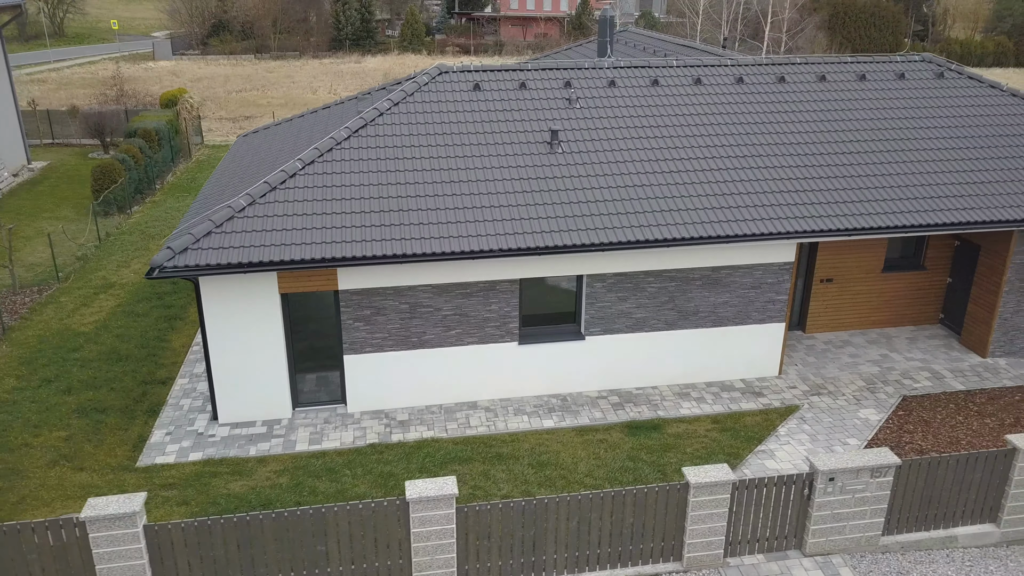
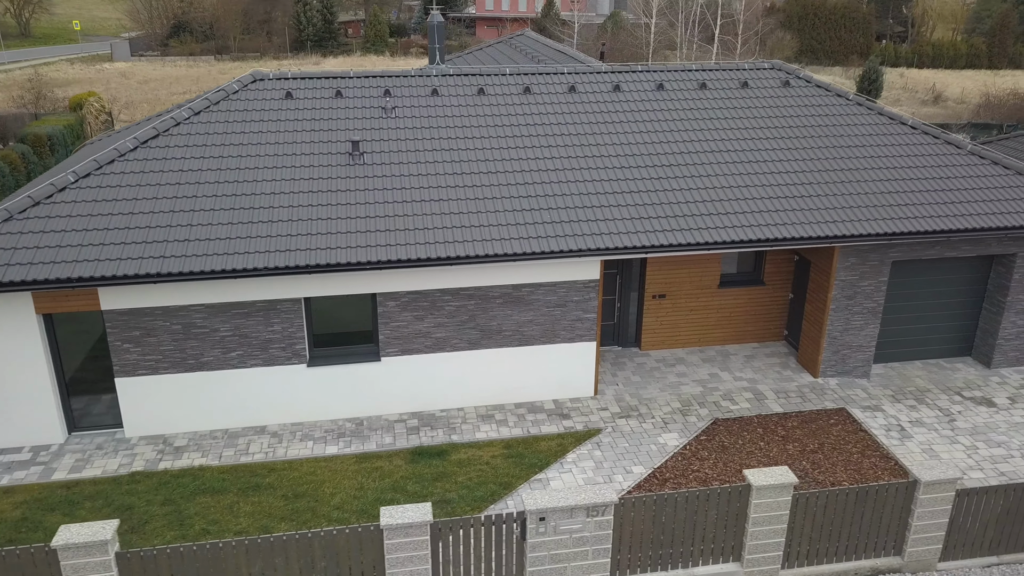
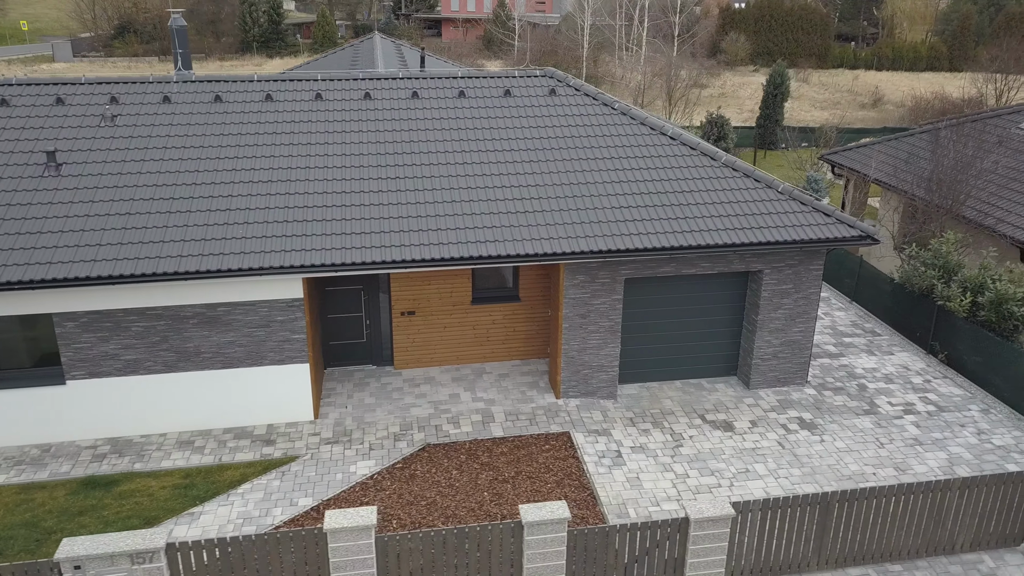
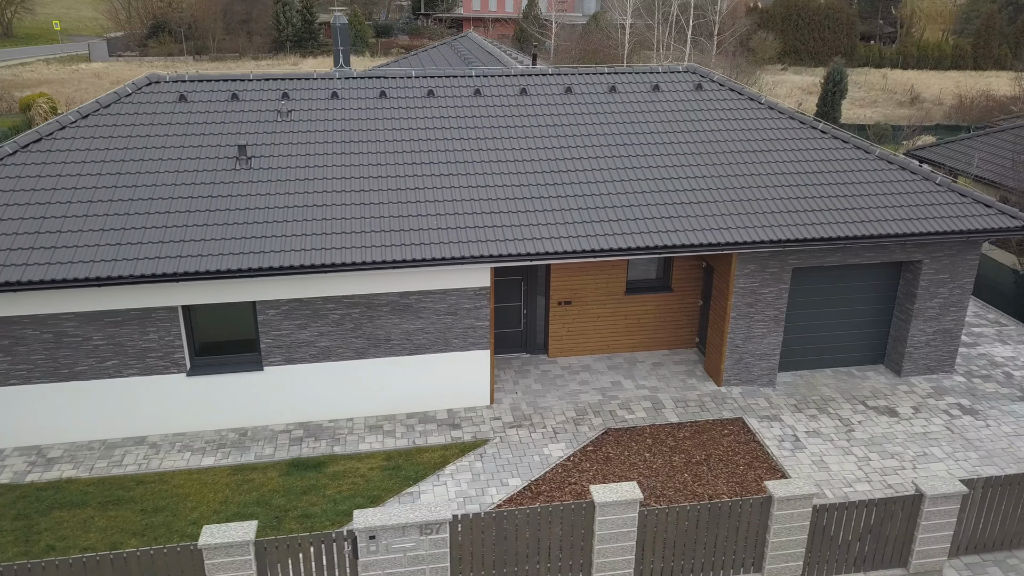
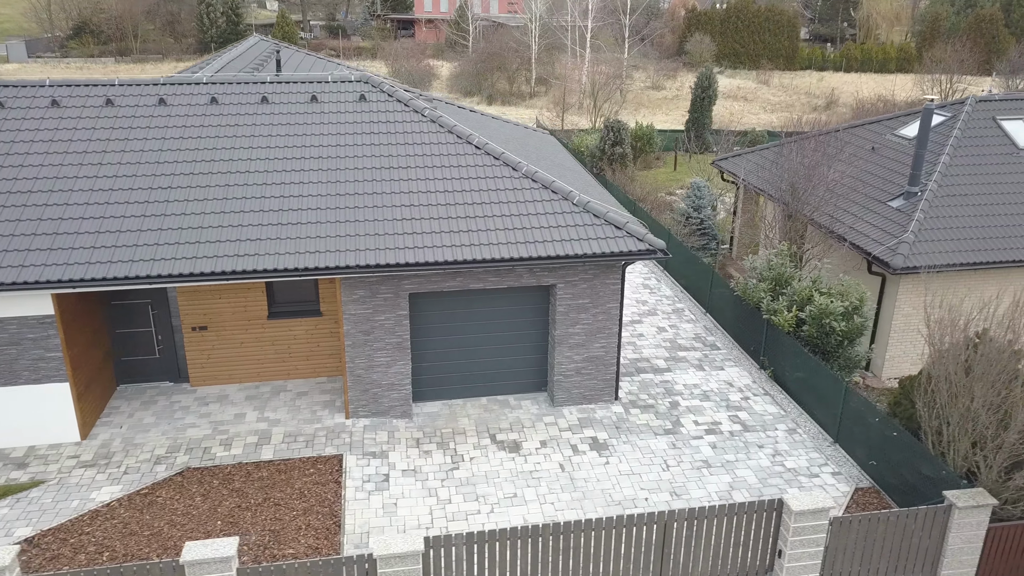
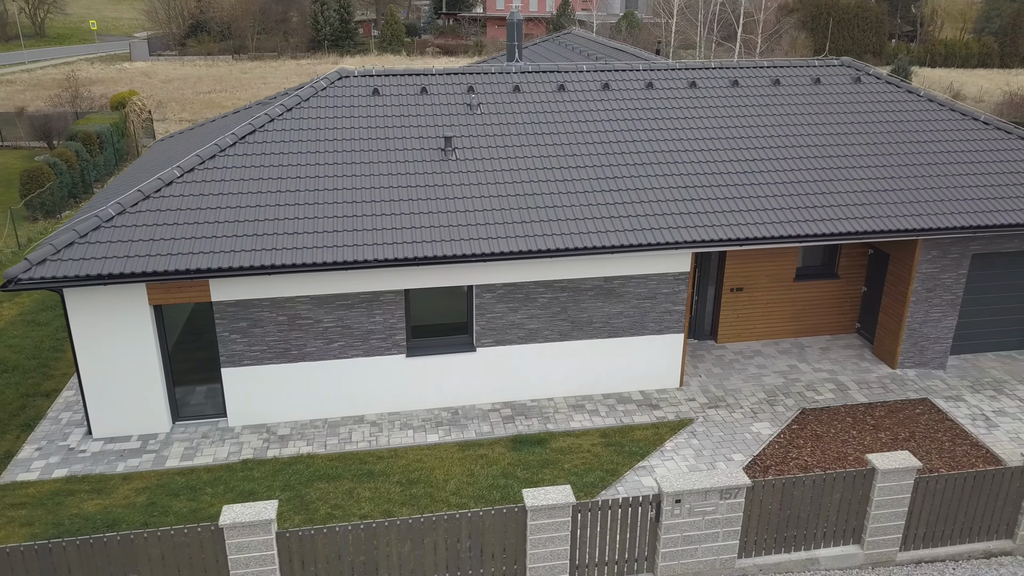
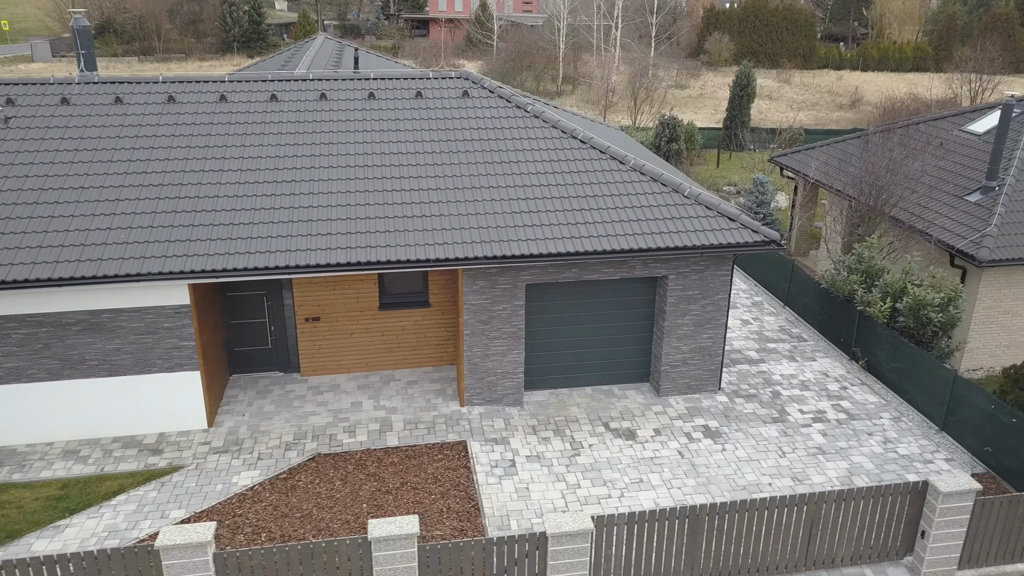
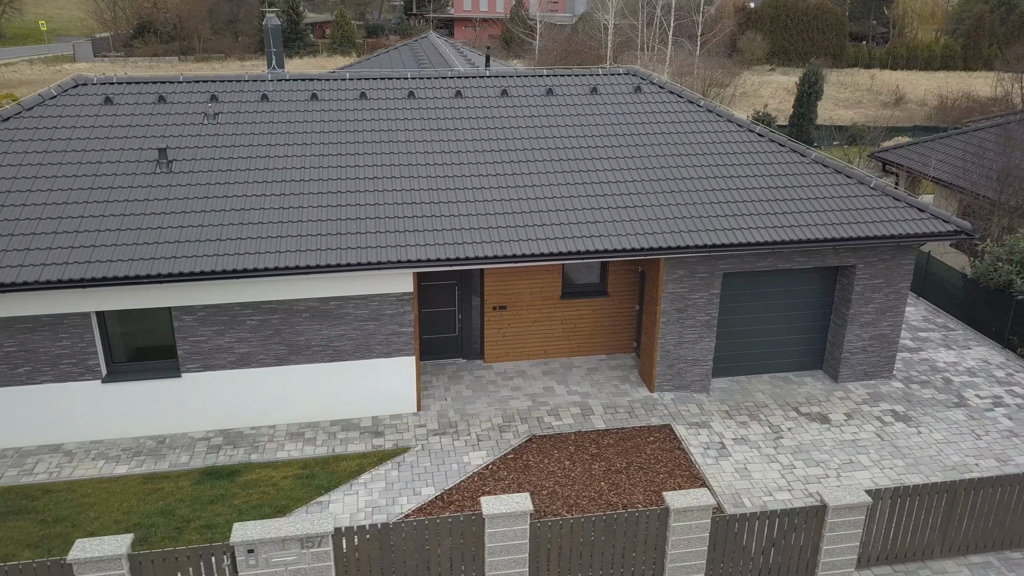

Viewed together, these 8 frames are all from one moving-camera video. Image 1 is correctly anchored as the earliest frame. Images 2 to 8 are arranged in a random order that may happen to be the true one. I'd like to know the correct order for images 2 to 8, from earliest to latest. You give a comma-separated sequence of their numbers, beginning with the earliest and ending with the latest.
6, 2, 4, 8, 3, 7, 5
